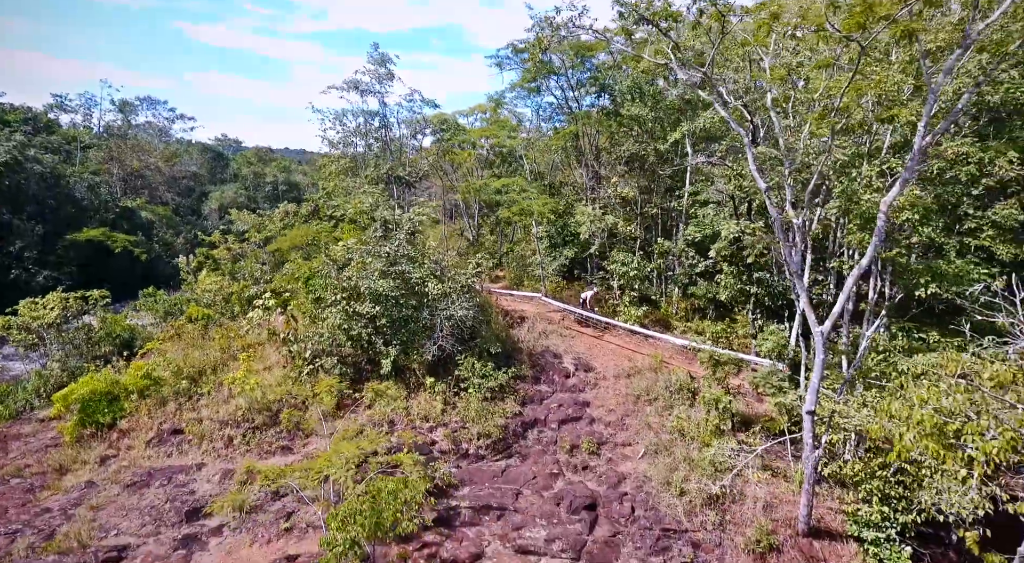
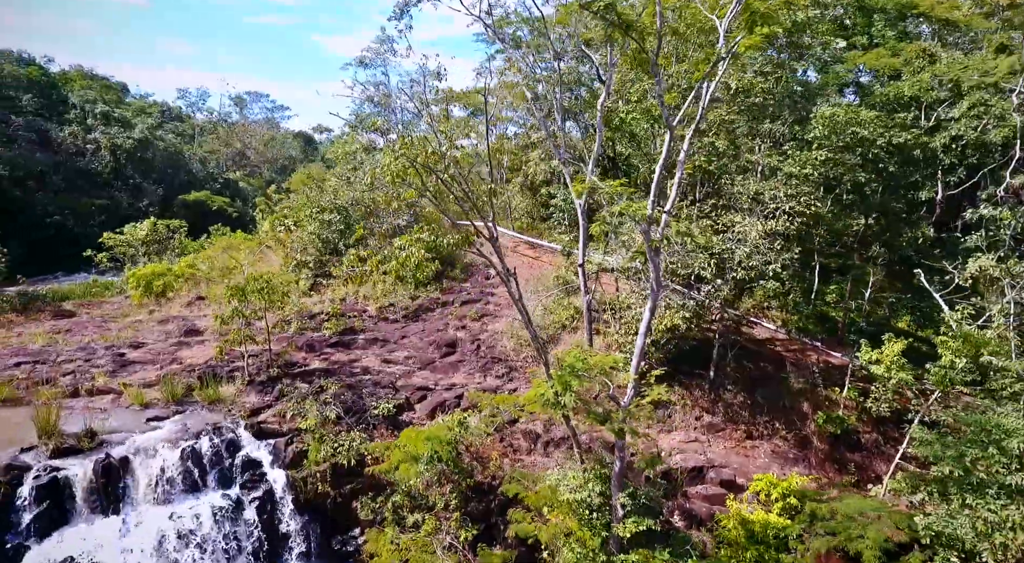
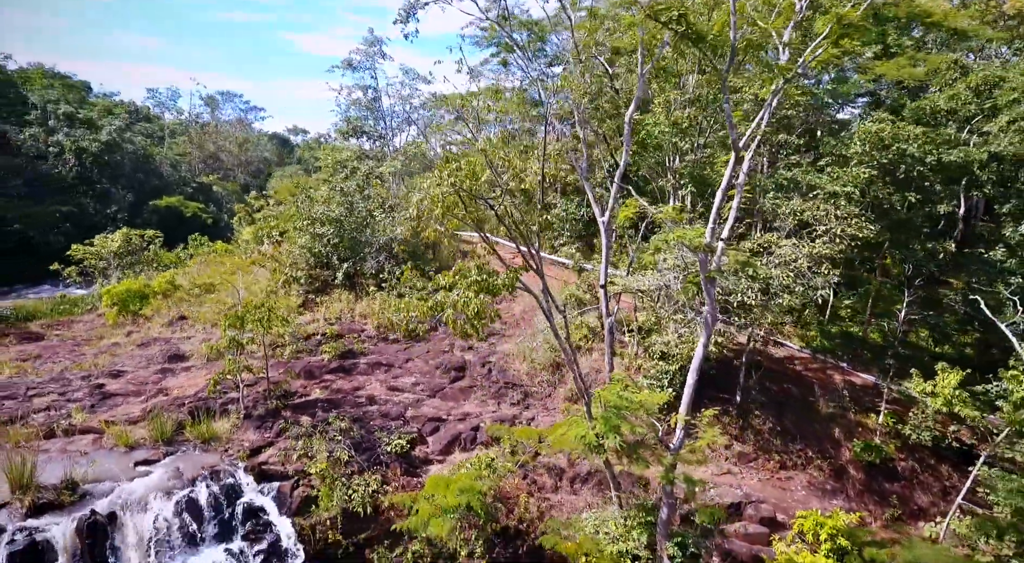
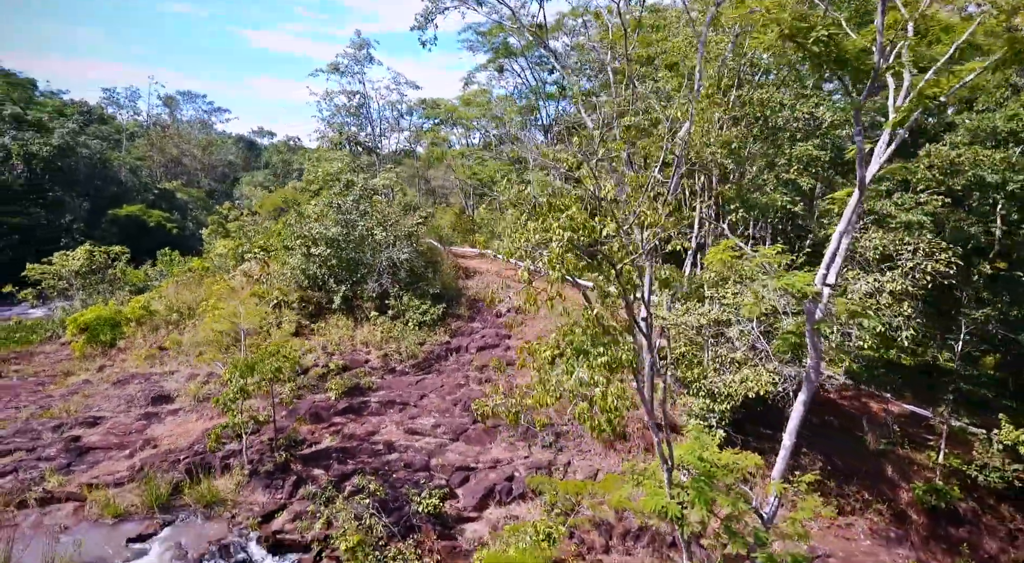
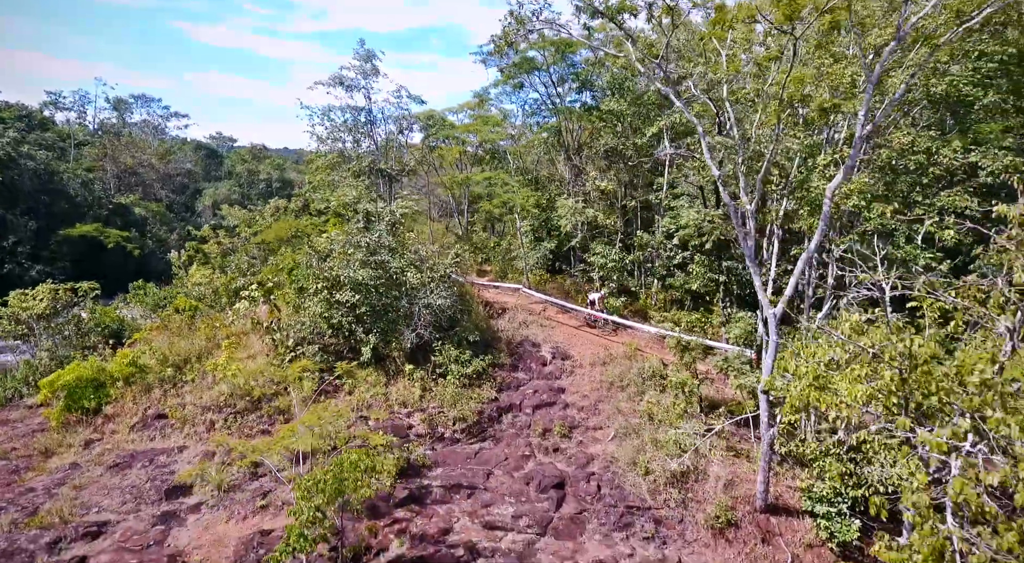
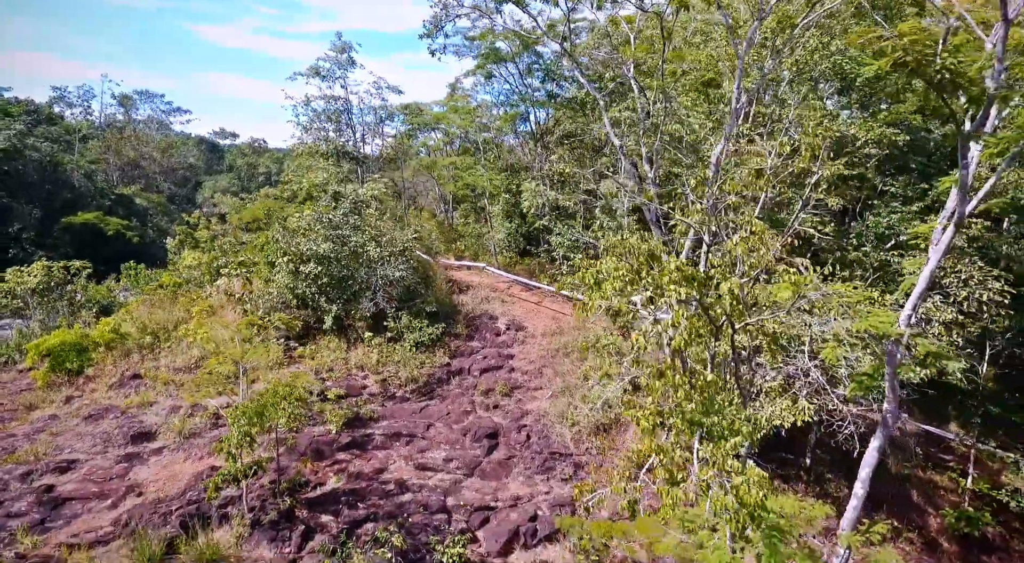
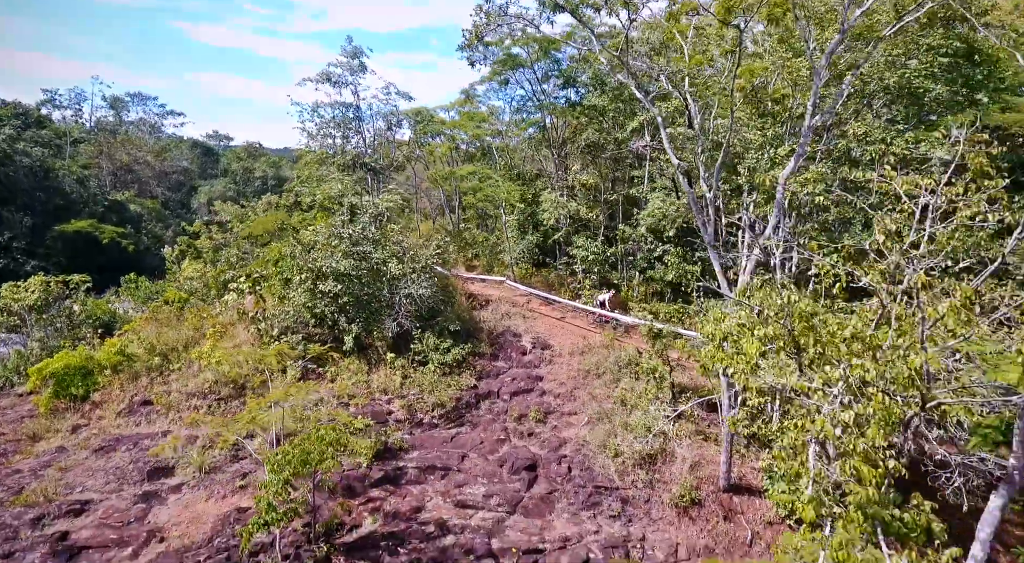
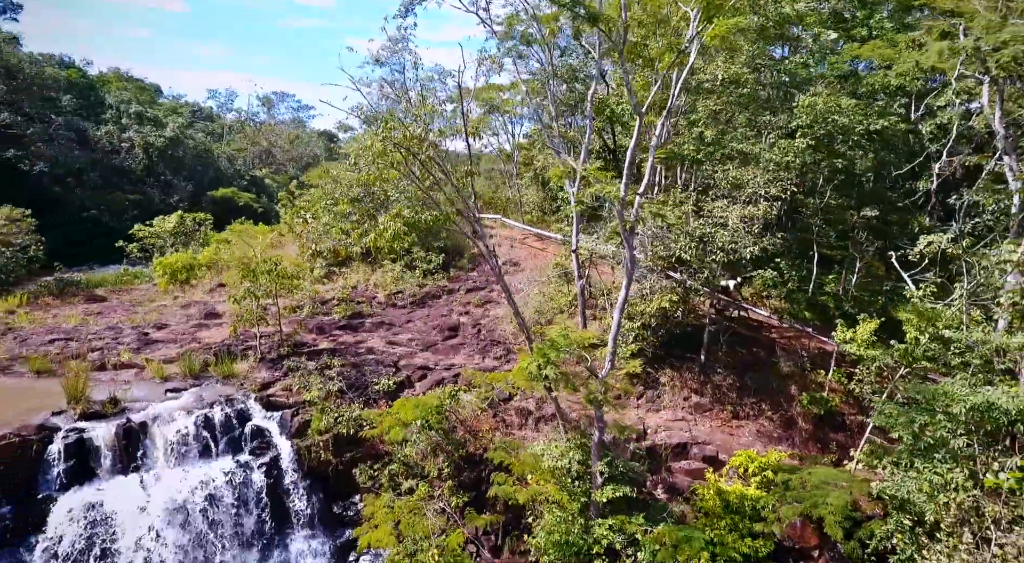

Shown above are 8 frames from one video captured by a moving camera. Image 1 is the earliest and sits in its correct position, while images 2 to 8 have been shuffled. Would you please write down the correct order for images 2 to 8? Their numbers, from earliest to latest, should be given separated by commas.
5, 7, 6, 4, 3, 2, 8
